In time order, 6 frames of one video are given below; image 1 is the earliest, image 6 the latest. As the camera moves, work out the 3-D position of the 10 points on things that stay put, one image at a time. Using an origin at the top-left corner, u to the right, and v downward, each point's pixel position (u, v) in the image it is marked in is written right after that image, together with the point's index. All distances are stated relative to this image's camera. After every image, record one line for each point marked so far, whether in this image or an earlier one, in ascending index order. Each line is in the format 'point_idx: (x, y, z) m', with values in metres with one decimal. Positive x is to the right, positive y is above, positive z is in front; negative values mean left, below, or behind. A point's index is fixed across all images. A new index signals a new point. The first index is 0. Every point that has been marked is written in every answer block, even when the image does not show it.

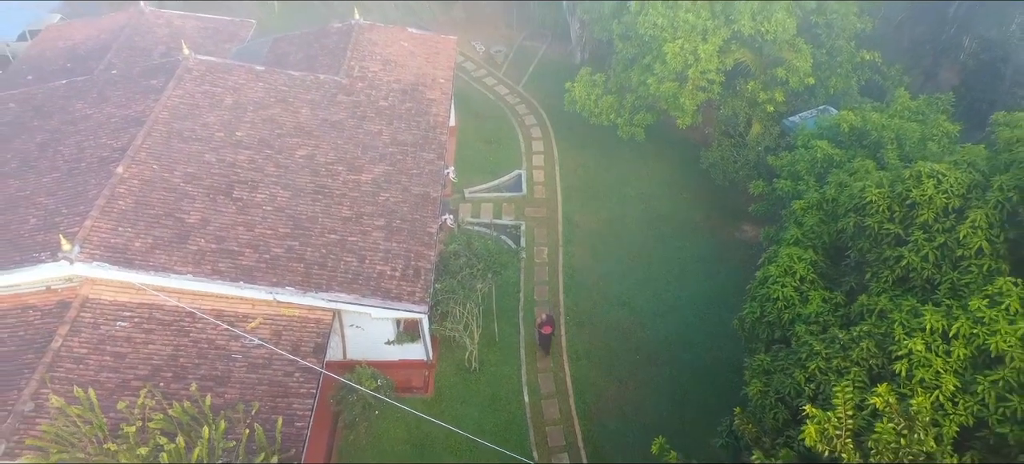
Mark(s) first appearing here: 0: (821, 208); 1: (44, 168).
0: (+5.7, +0.4, +11.3) m
1: (-12.0, +1.6, +15.6) m
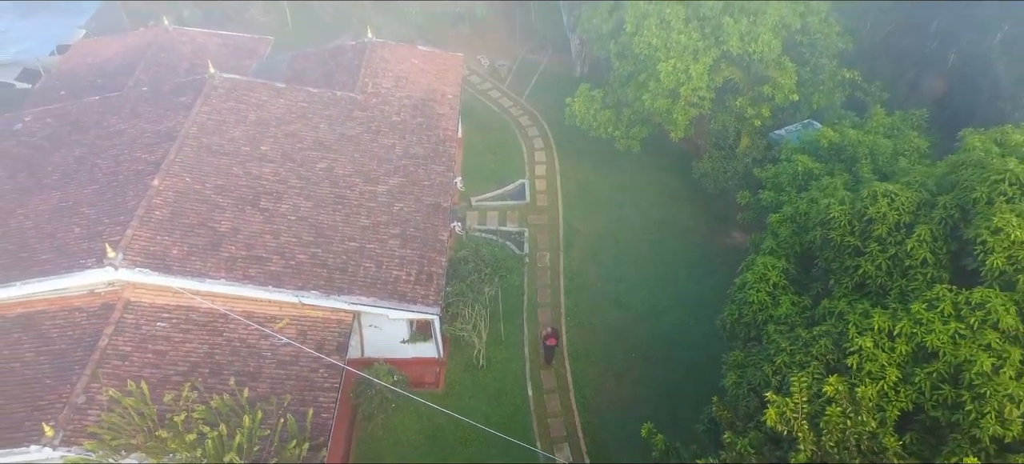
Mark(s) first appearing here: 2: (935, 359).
0: (+5.8, +0.2, +12.6) m
1: (-11.9, +1.4, +16.8) m
2: (+5.8, -1.7, +8.4) m
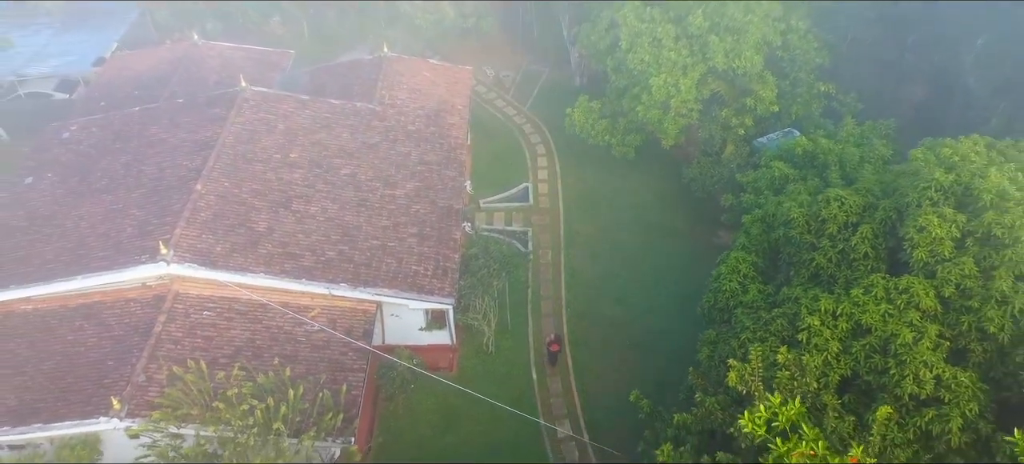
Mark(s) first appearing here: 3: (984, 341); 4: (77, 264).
0: (+6.0, +0.3, +14.4) m
1: (-11.7, +1.4, +18.7) m
2: (+6.0, -1.7, +10.2) m
3: (+7.6, -1.8, +9.8) m
4: (-12.1, -0.9, +16.9) m
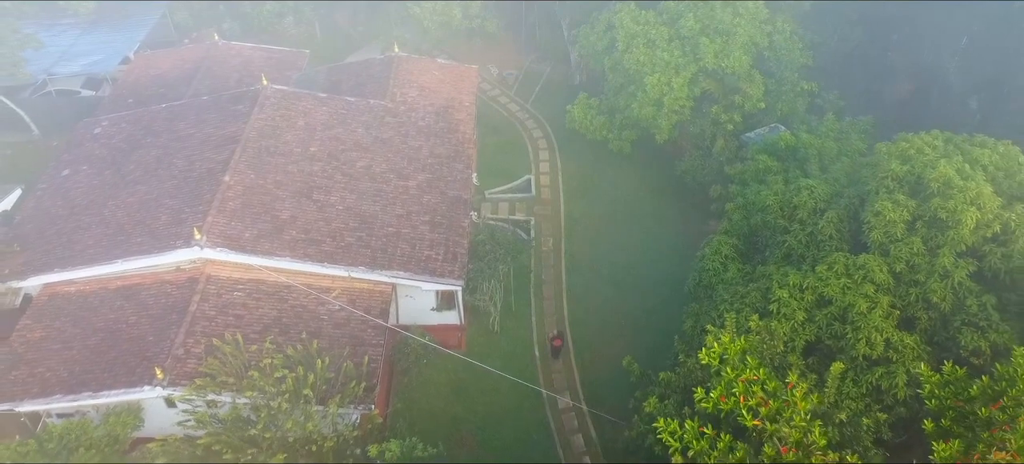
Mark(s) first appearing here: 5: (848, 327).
0: (+6.1, +0.6, +15.9) m
1: (-11.5, +1.8, +20.1) m
2: (+6.1, -1.4, +11.7) m
3: (+7.8, -1.5, +11.3) m
4: (-11.9, -0.5, +18.3) m
5: (+6.2, -1.8, +11.2) m
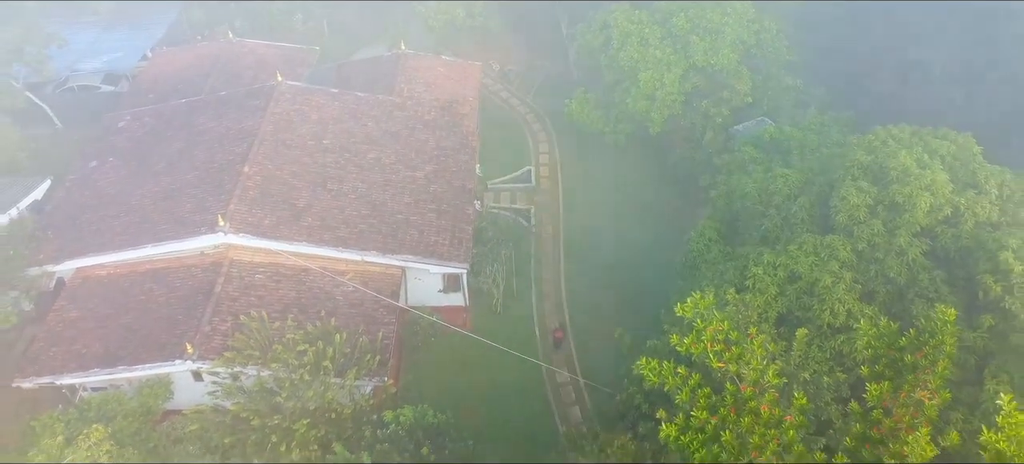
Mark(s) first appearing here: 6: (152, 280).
0: (+6.2, +1.0, +17.3) m
1: (-11.5, +2.3, +21.5) m
2: (+6.2, -1.0, +13.1) m
3: (+7.8, -1.1, +12.7) m
4: (-11.9, -0.1, +19.7) m
5: (+6.3, -1.4, +12.6) m
6: (-11.4, -1.5, +19.3) m
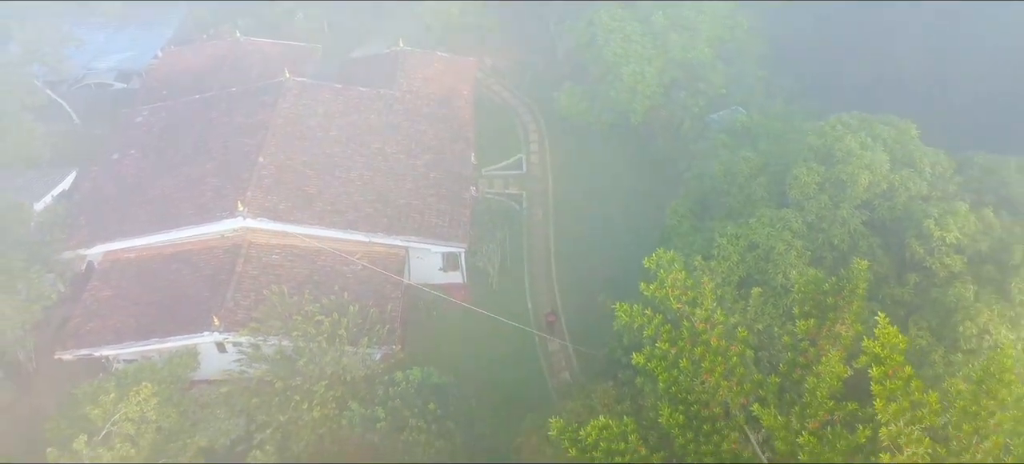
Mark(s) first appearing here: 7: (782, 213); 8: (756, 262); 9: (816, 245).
0: (+6.0, +1.7, +19.2) m
1: (-11.7, +2.8, +23.2) m
2: (+6.1, -0.4, +15.1) m
3: (+7.7, -0.4, +14.7) m
4: (-12.1, +0.4, +21.4) m
5: (+6.2, -0.8, +14.6) m
6: (-11.6, -1.0, +21.1) m
7: (+6.8, +0.5, +15.2) m
8: (+6.0, -0.8, +14.9) m
9: (+7.4, -0.3, +14.8) m
